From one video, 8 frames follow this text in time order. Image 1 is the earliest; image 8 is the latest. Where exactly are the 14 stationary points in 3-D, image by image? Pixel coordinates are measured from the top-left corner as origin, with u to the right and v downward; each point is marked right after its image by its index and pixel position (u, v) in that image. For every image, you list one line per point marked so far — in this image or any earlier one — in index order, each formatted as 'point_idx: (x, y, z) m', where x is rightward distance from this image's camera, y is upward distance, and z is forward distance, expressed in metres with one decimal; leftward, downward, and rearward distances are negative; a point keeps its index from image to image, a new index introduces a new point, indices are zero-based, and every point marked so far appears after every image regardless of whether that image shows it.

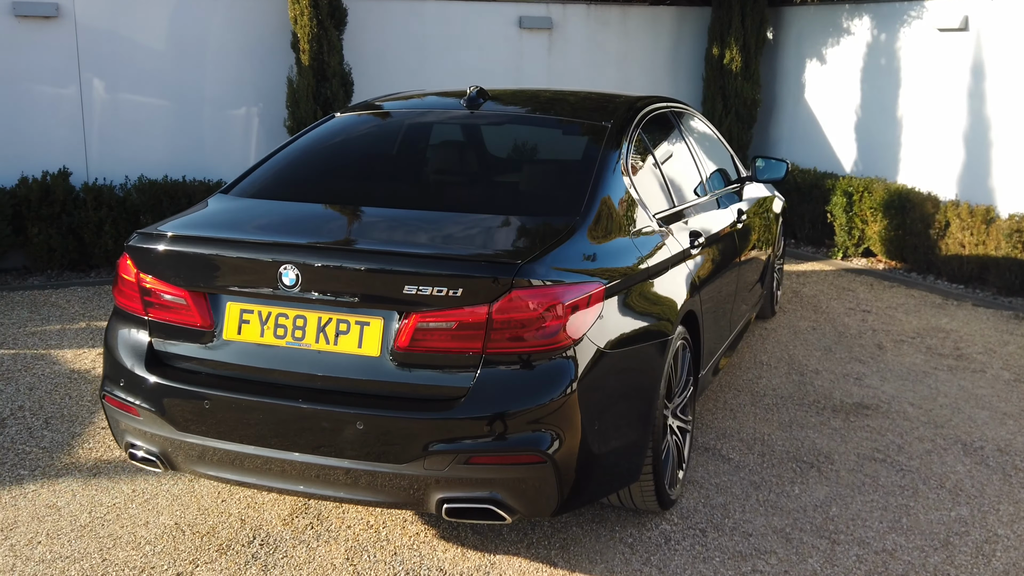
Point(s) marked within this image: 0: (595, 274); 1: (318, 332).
0: (+0.2, 0.0, +2.3) m
1: (-0.4, -0.1, +2.2) m
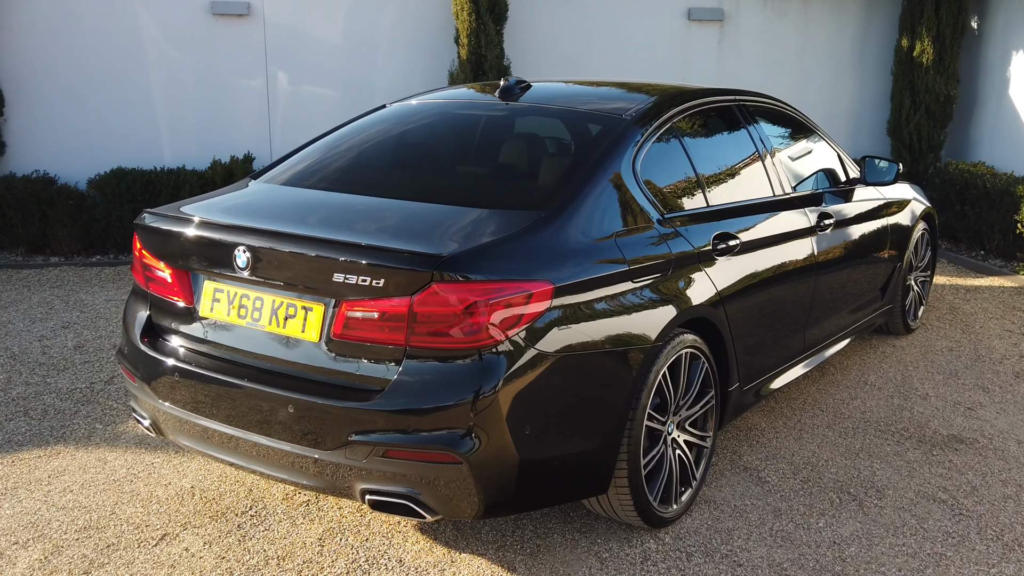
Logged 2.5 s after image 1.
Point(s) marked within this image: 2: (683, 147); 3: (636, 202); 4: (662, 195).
0: (+0.1, 0.0, +2.2) m
1: (-0.6, -0.1, +2.3) m
2: (+0.5, +0.4, +3.0) m
3: (+0.3, +0.2, +2.6) m
4: (+0.4, +0.3, +2.8) m
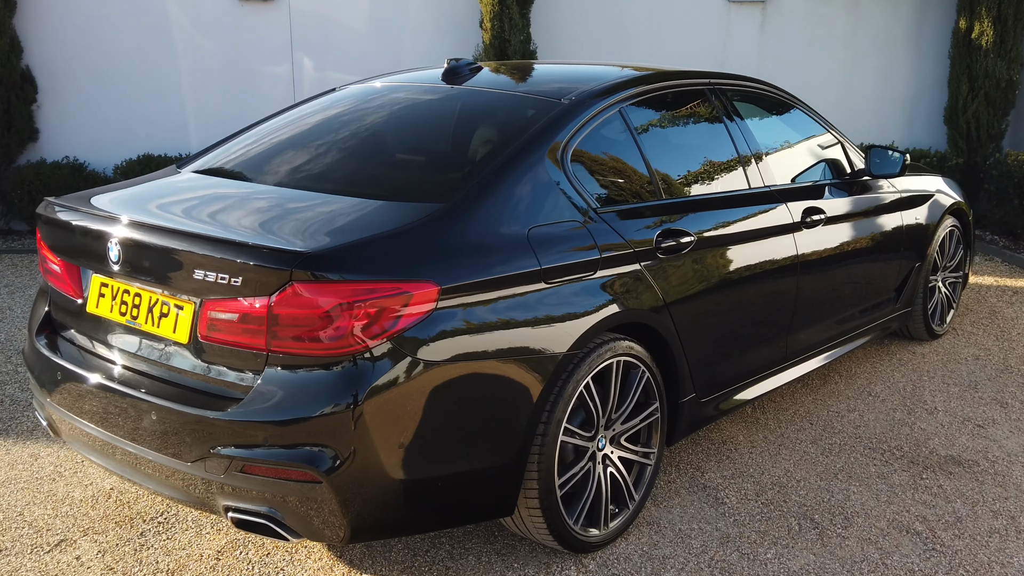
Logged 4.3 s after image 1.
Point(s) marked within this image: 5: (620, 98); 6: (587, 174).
0: (-0.2, 0.0, +2.0) m
1: (-0.8, -0.1, +2.2) m
2: (+0.3, +0.4, +2.7) m
3: (+0.1, +0.2, +2.4) m
4: (+0.2, +0.2, +2.5) m
5: (+0.3, +0.5, +2.8) m
6: (+0.2, +0.3, +2.5) m
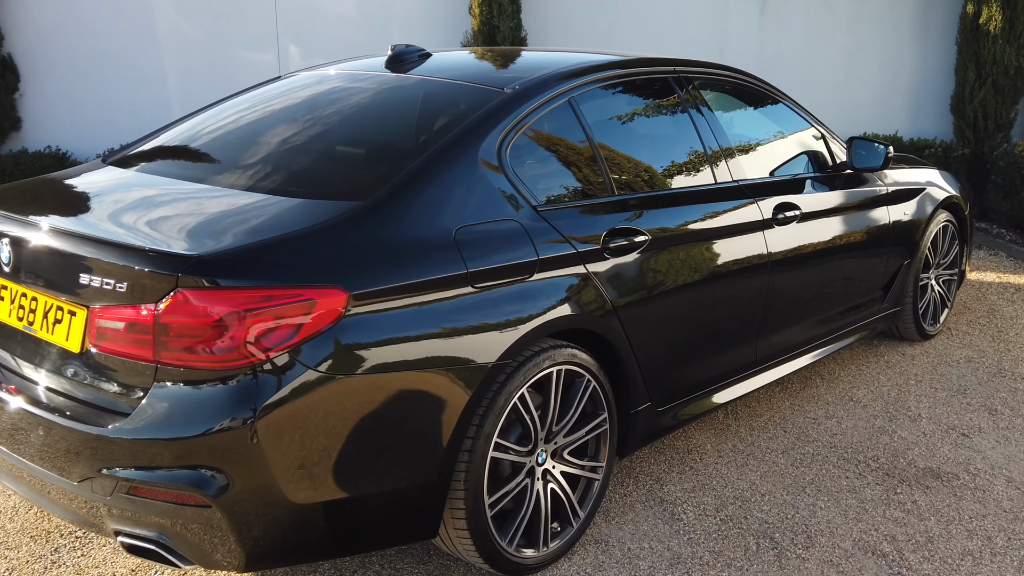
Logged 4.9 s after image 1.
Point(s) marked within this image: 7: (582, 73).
0: (-0.3, 0.0, +1.8) m
1: (-1.0, -0.1, +2.0) m
2: (+0.2, +0.4, +2.6) m
3: (0.0, +0.2, +2.2) m
4: (+0.1, +0.2, +2.4) m
5: (+0.2, +0.5, +2.6) m
6: (0.0, +0.3, +2.4) m
7: (+0.2, +0.6, +2.7) m
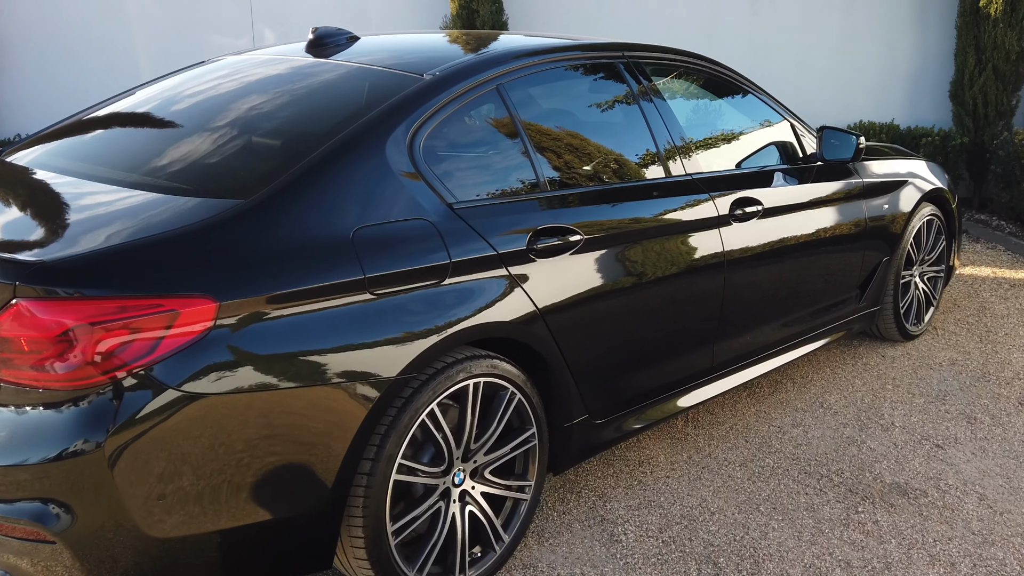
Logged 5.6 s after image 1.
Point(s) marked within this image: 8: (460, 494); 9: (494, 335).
0: (-0.5, 0.0, +1.7) m
1: (-1.2, -0.1, +1.8) m
2: (0.0, +0.4, +2.4) m
3: (-0.2, +0.2, +2.0) m
4: (-0.1, +0.2, +2.2) m
5: (0.0, +0.5, +2.4) m
6: (-0.2, +0.3, +2.2) m
7: (0.0, +0.6, +2.5) m
8: (-0.1, -0.4, +2.1) m
9: (0.0, -0.1, +2.1) m
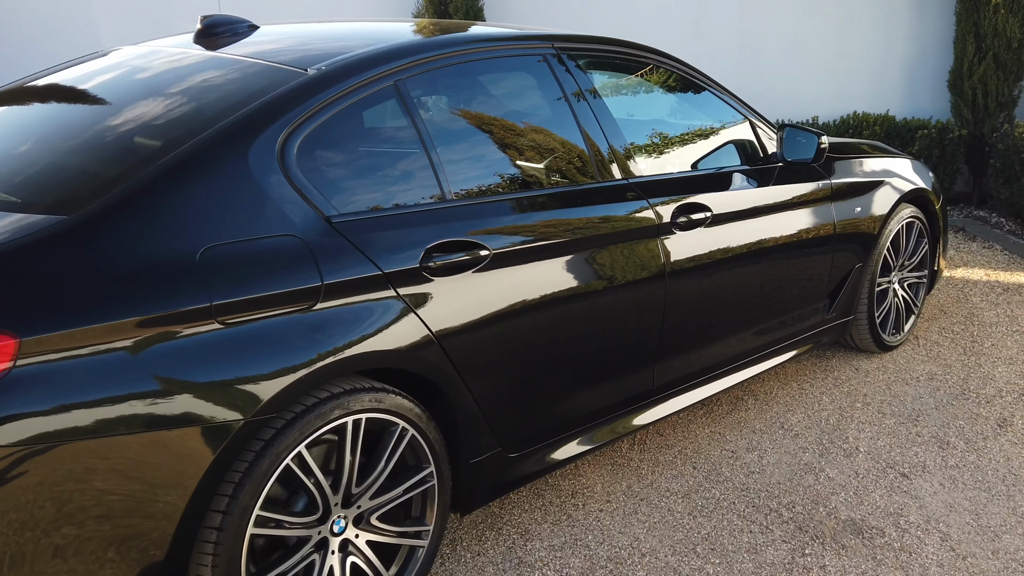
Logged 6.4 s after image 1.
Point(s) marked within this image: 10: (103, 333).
0: (-0.8, 0.0, +1.4) m
1: (-1.4, -0.1, +1.6) m
2: (-0.2, +0.4, +2.1) m
3: (-0.4, +0.2, +1.8) m
4: (-0.3, +0.2, +1.9) m
5: (-0.2, +0.5, +2.1) m
6: (-0.4, +0.2, +1.9) m
7: (-0.2, +0.6, +2.2) m
8: (-0.3, -0.5, +1.9) m
9: (-0.3, -0.1, +1.9) m
10: (-0.6, -0.1, +1.5) m
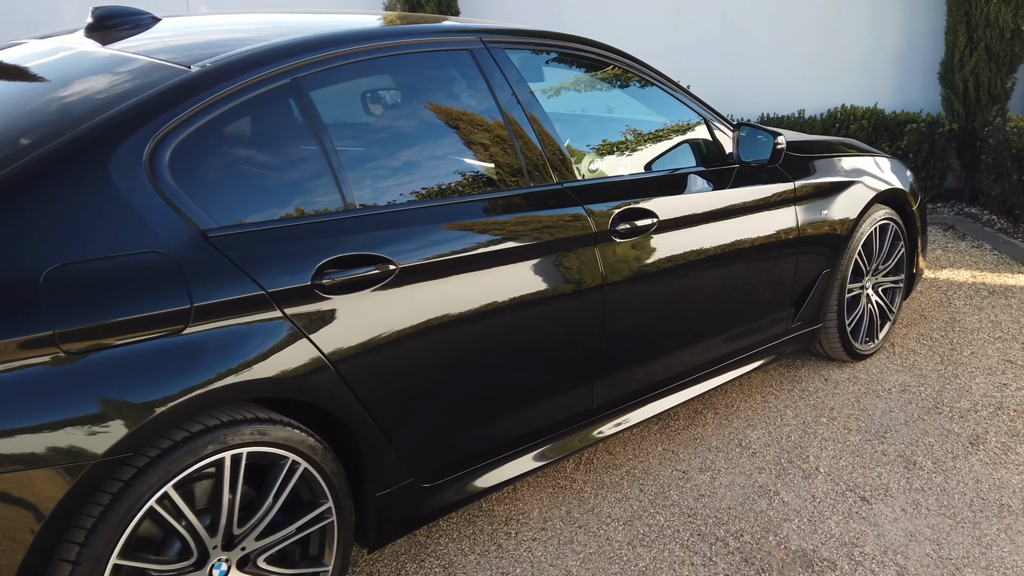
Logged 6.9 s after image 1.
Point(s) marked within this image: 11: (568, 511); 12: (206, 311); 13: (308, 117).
0: (-0.9, -0.1, +1.3) m
1: (-1.6, -0.2, +1.4) m
2: (-0.4, +0.3, +1.9) m
3: (-0.6, +0.1, +1.6) m
4: (-0.5, +0.2, +1.7) m
5: (-0.4, +0.5, +2.0) m
6: (-0.5, +0.2, +1.7) m
7: (-0.4, +0.5, +2.1) m
8: (-0.5, -0.5, +1.7) m
9: (-0.4, -0.2, +1.7) m
10: (-0.8, -0.1, +1.4) m
11: (+0.2, -0.6, +2.5) m
12: (-0.5, 0.0, +1.7) m
13: (-0.4, +0.3, +1.9) m
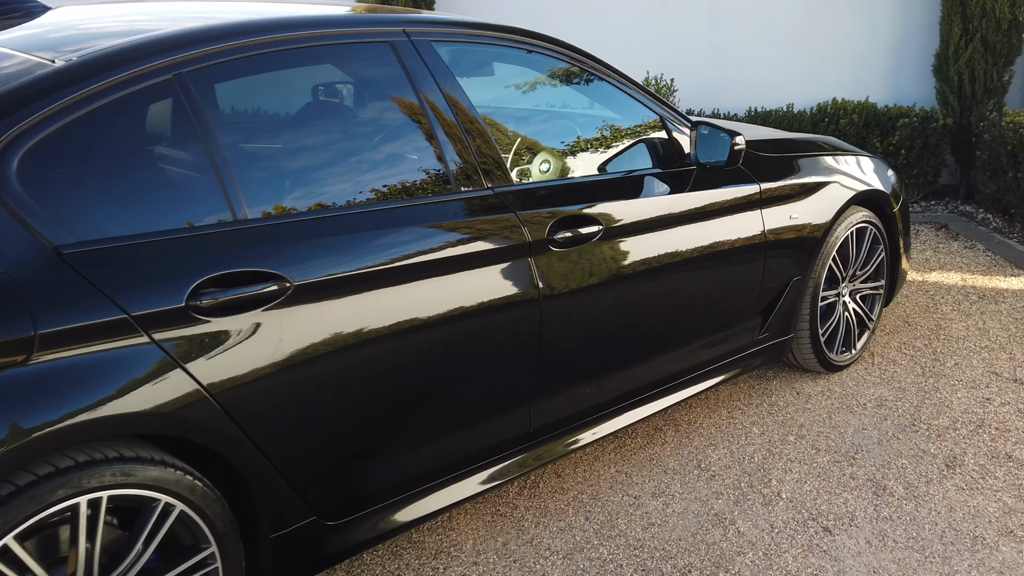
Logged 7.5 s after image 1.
0: (-1.1, -0.1, +1.1) m
1: (-1.7, -0.2, +1.3) m
2: (-0.5, +0.3, +1.8) m
3: (-0.8, +0.1, +1.5) m
4: (-0.7, +0.1, +1.6) m
5: (-0.6, +0.4, +1.8) m
6: (-0.7, +0.2, +1.6) m
7: (-0.5, +0.5, +1.9) m
8: (-0.7, -0.6, +1.5) m
9: (-0.6, -0.2, +1.5) m
10: (-1.0, -0.1, +1.2) m
11: (0.0, -0.6, +2.3) m
12: (-0.7, -0.1, +1.5) m
13: (-0.6, +0.3, +1.7) m
